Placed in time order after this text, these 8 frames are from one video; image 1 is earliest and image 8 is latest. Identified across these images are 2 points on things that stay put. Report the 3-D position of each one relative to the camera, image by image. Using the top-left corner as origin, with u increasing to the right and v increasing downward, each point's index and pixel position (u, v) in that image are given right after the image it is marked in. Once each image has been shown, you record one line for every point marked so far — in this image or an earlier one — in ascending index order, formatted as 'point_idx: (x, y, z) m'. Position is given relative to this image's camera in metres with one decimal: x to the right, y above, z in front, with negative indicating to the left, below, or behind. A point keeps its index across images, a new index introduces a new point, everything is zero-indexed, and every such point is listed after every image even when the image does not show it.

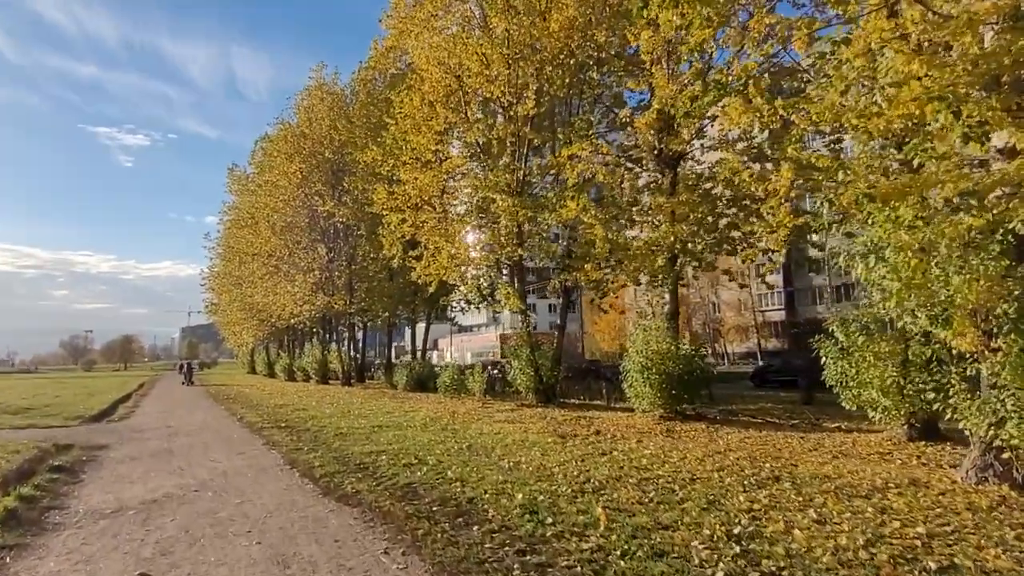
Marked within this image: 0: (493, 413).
0: (-0.6, -3.7, +18.1) m
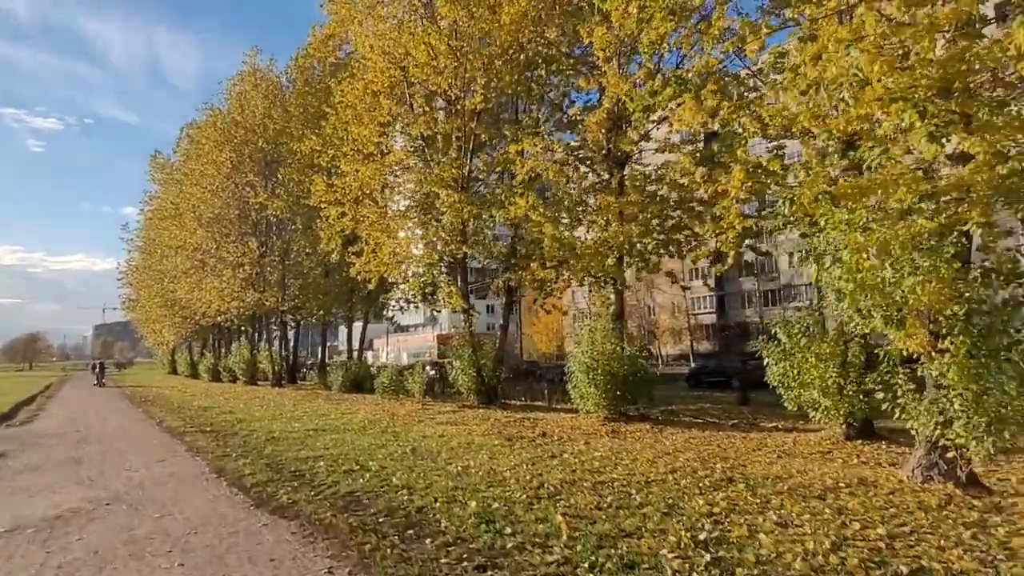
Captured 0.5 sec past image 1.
0: (-2.3, -3.7, +17.6) m
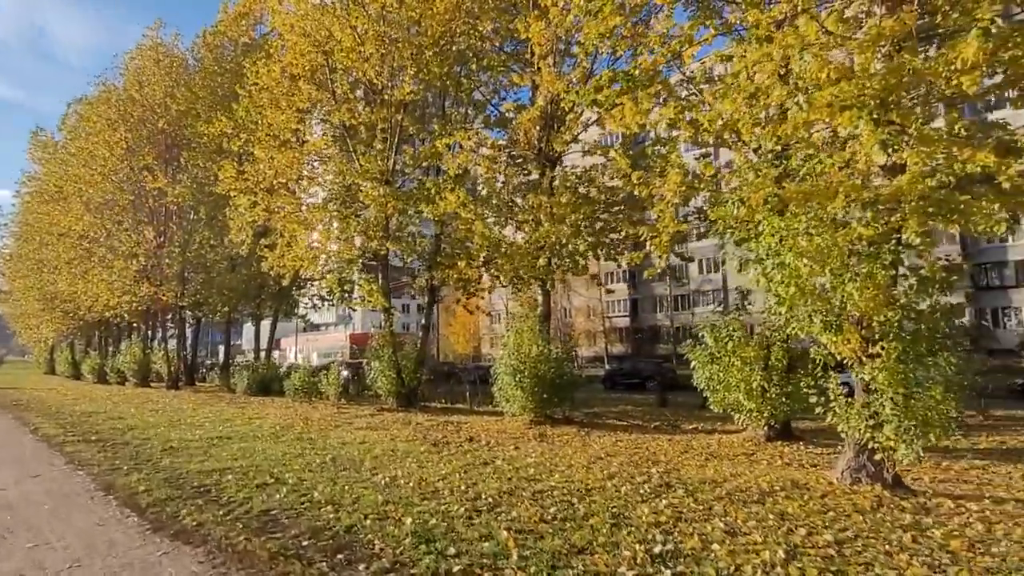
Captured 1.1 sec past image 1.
0: (-4.4, -3.6, +16.7) m
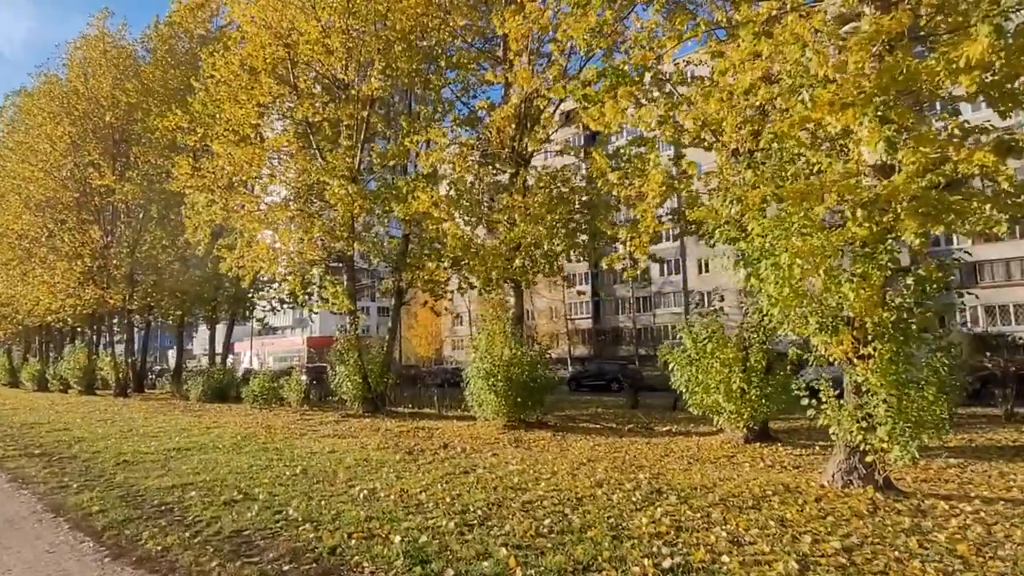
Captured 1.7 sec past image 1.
0: (-5.2, -3.7, +16.0) m
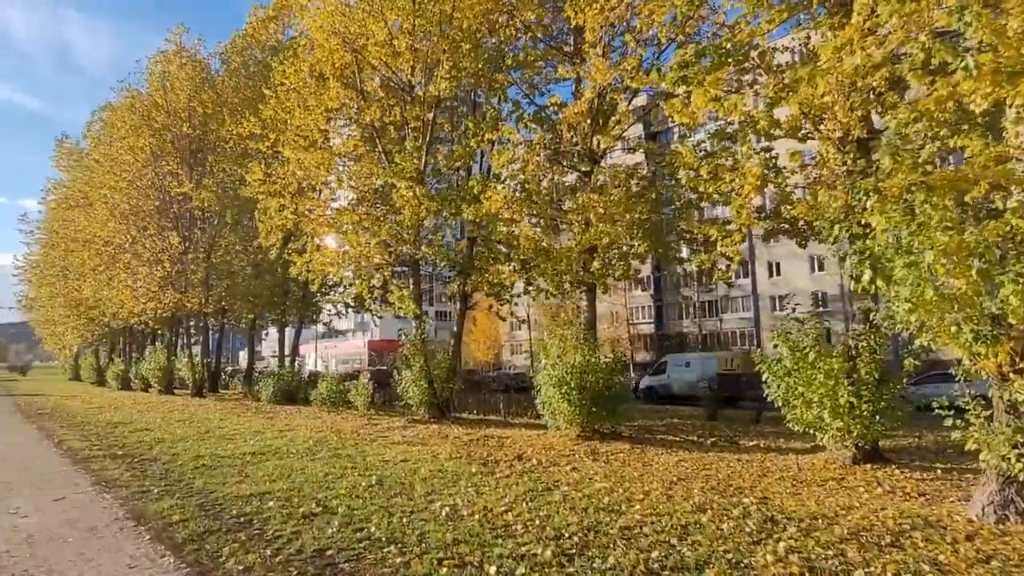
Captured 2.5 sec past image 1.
0: (-3.3, -3.8, +15.8) m
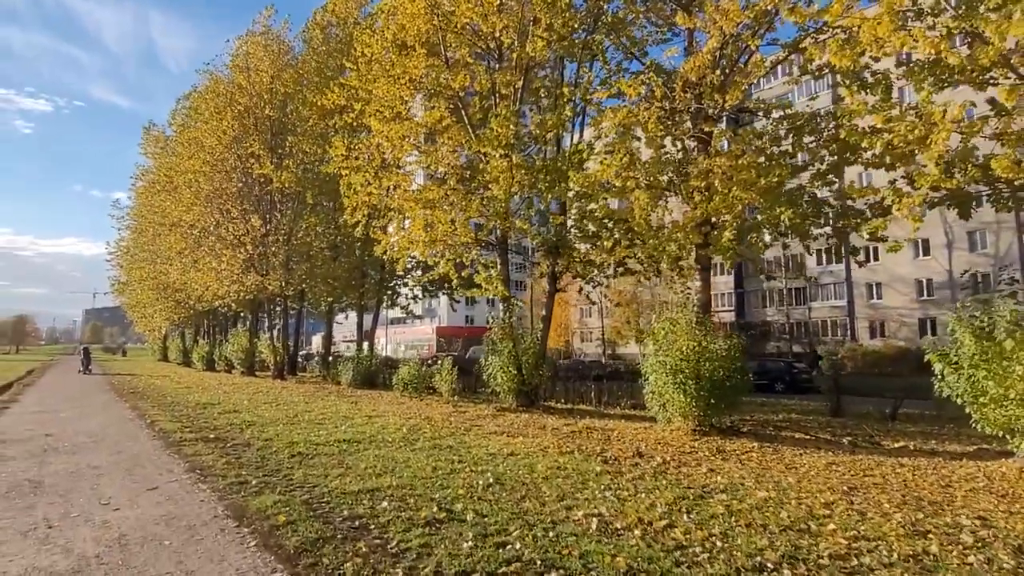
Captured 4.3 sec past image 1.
0: (-0.9, -3.2, +14.8) m
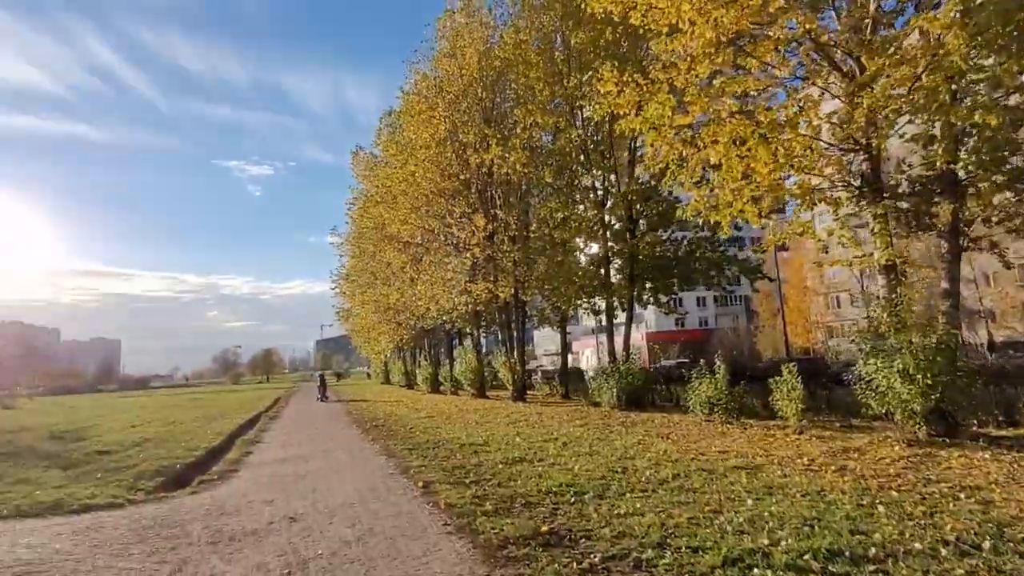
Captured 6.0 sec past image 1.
0: (+5.8, -2.5, +8.4) m
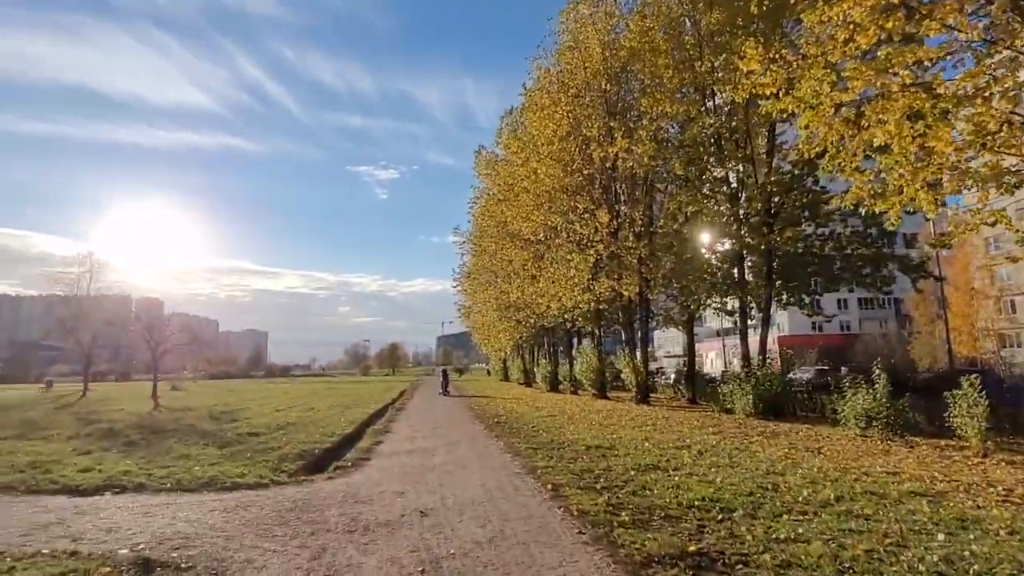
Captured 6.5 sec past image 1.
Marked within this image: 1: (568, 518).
0: (+7.5, -2.5, +6.7) m
1: (+0.7, -2.6, +6.9) m
